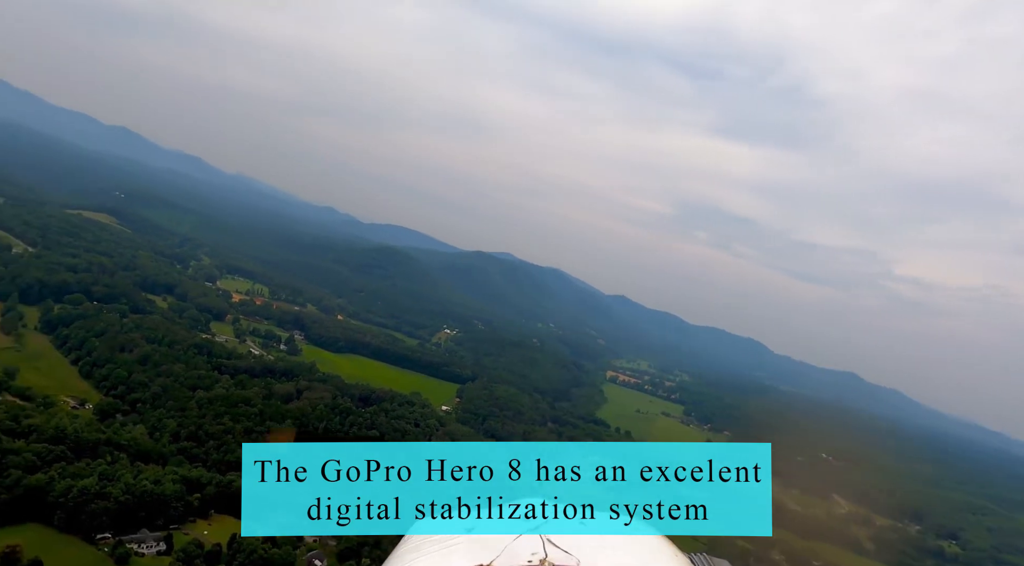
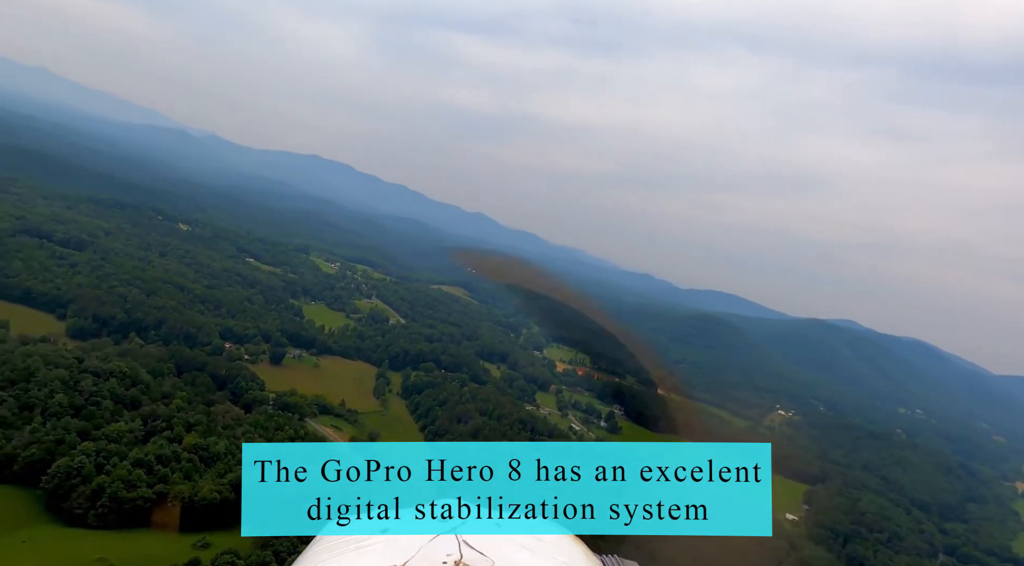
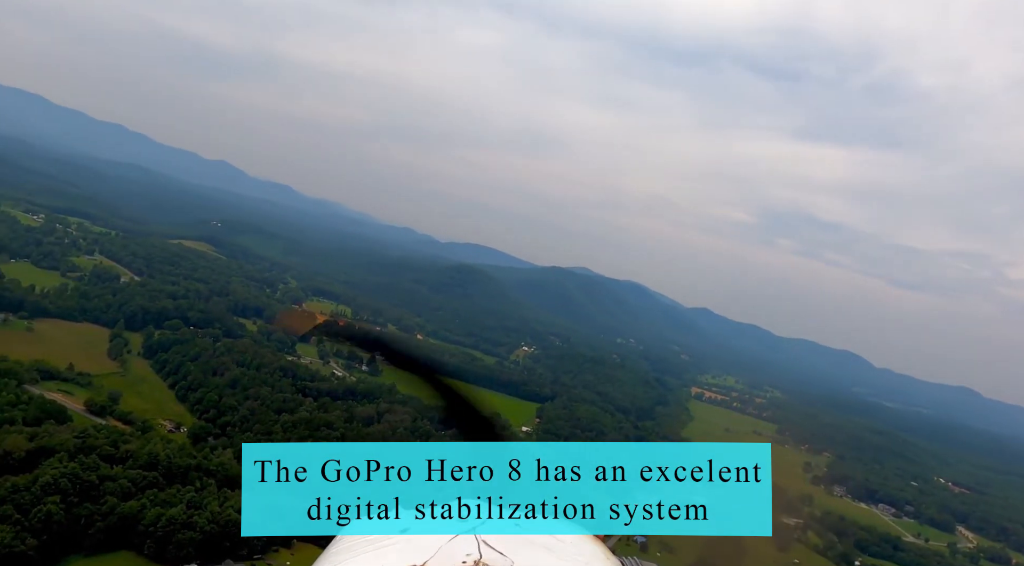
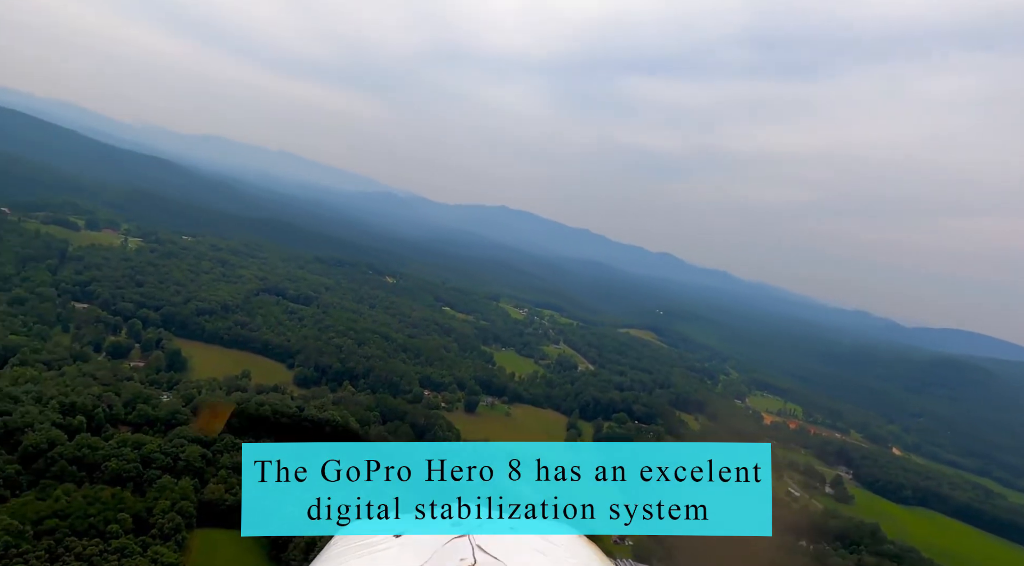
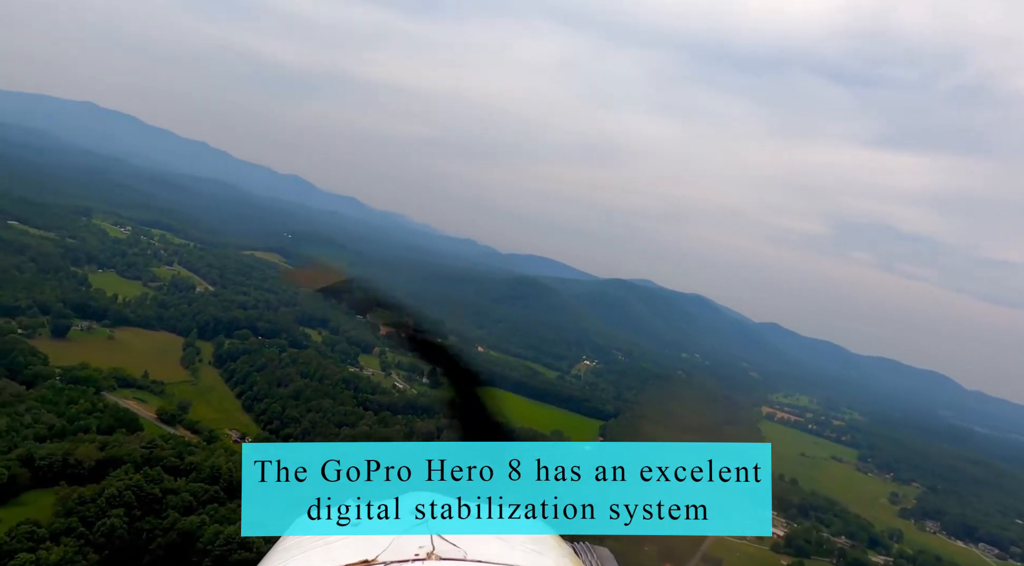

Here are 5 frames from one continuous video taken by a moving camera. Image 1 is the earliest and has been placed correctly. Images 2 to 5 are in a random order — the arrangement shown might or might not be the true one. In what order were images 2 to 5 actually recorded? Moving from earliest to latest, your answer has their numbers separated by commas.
3, 5, 2, 4
